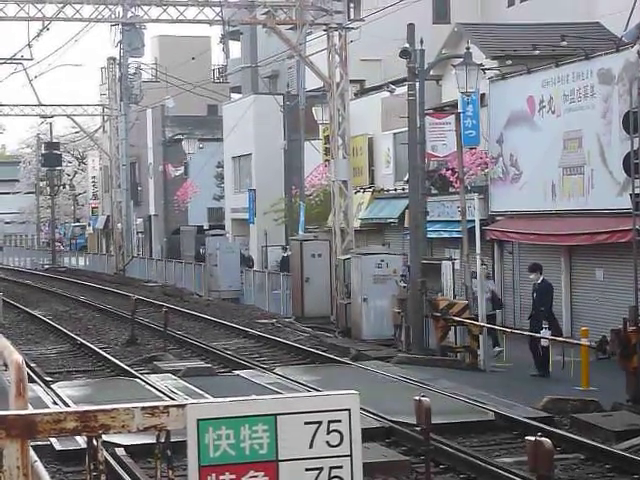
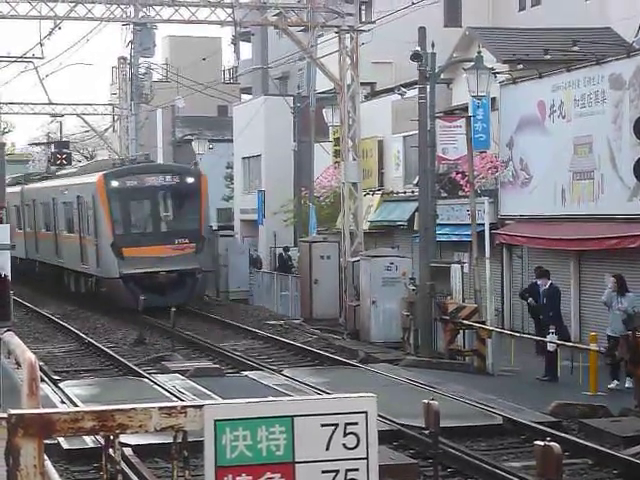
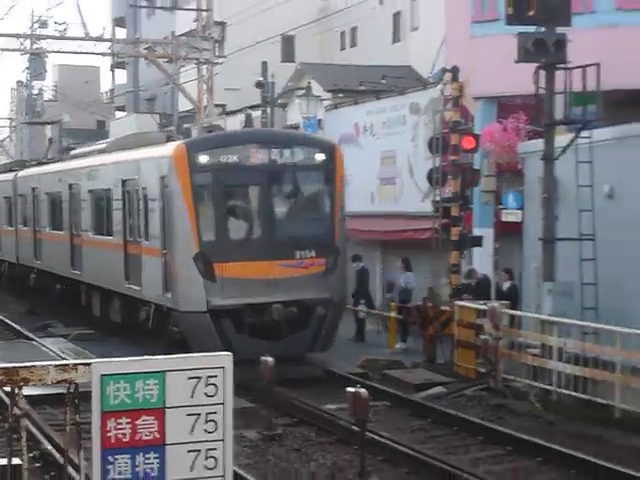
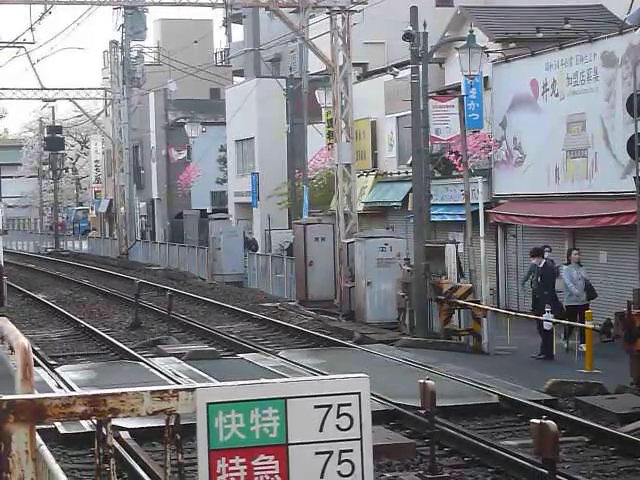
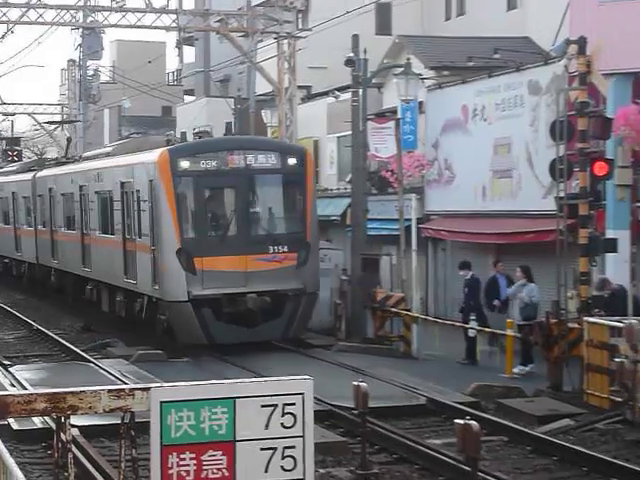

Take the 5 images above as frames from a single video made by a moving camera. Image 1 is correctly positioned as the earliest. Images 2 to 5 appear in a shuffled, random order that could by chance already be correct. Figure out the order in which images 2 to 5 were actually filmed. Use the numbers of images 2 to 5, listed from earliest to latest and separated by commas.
4, 2, 5, 3
